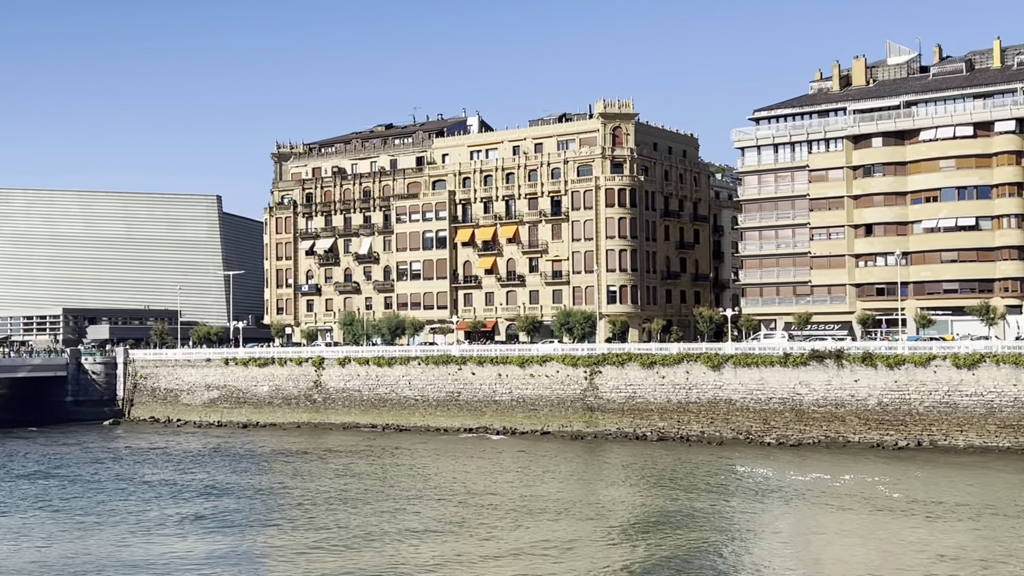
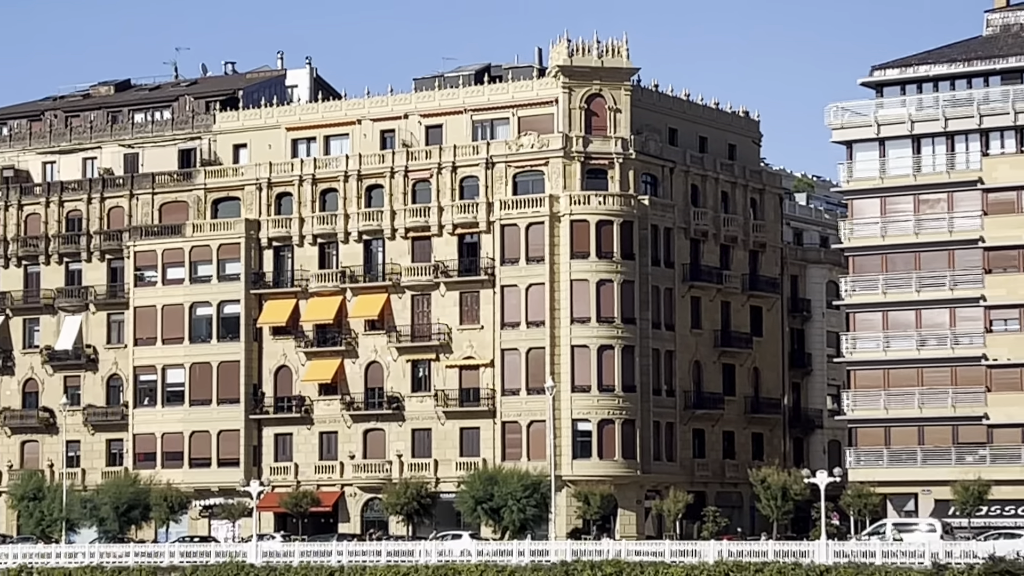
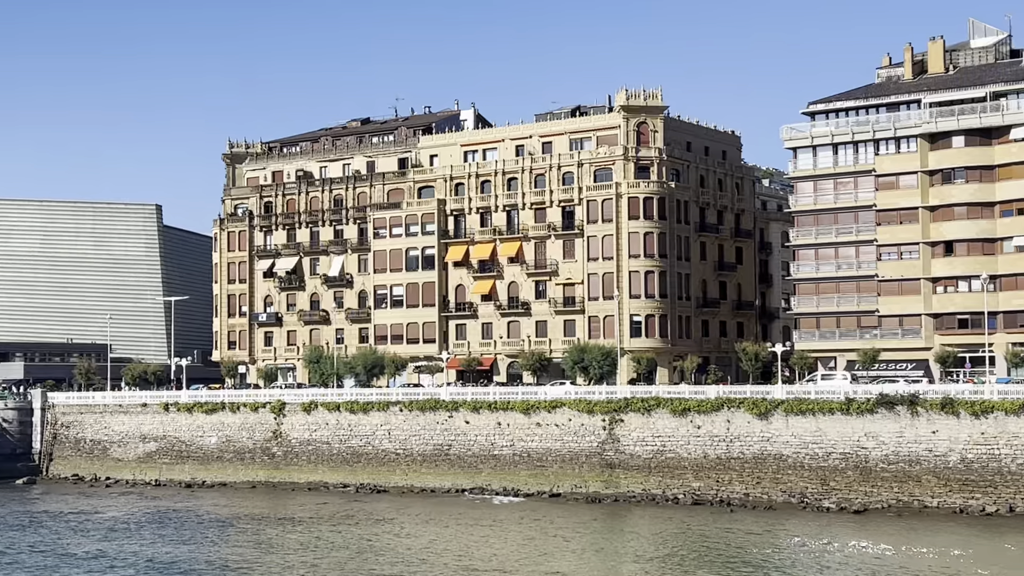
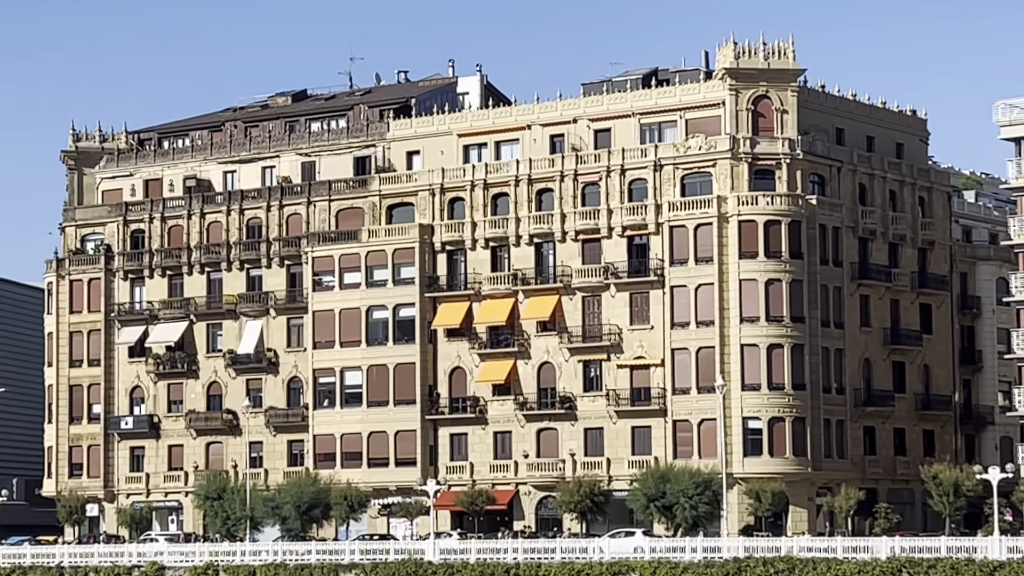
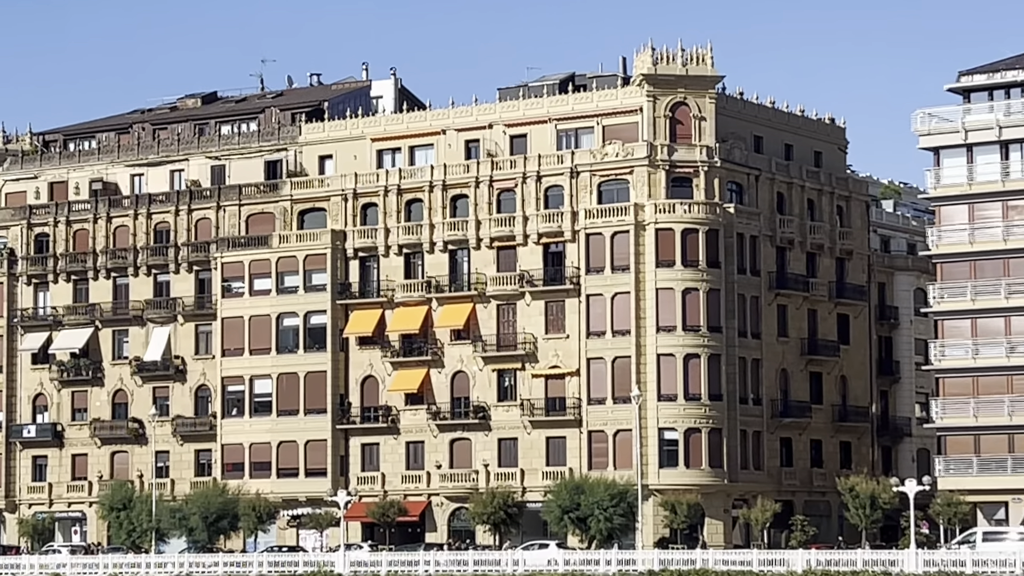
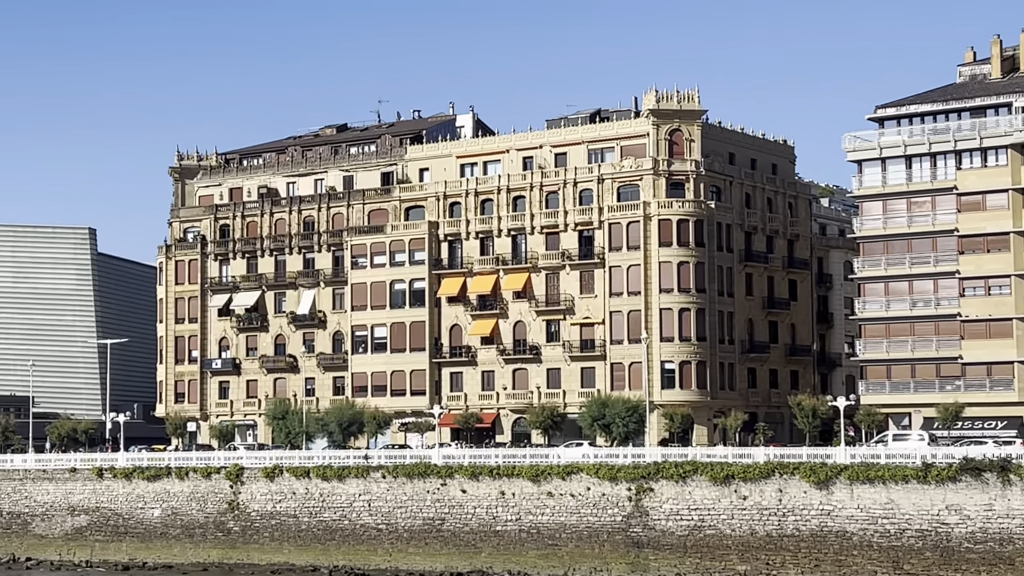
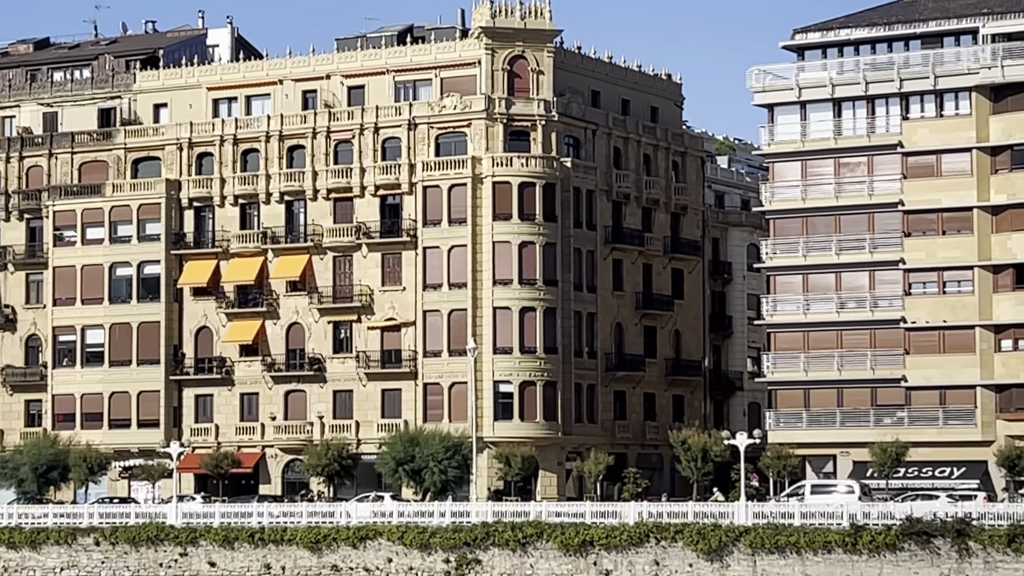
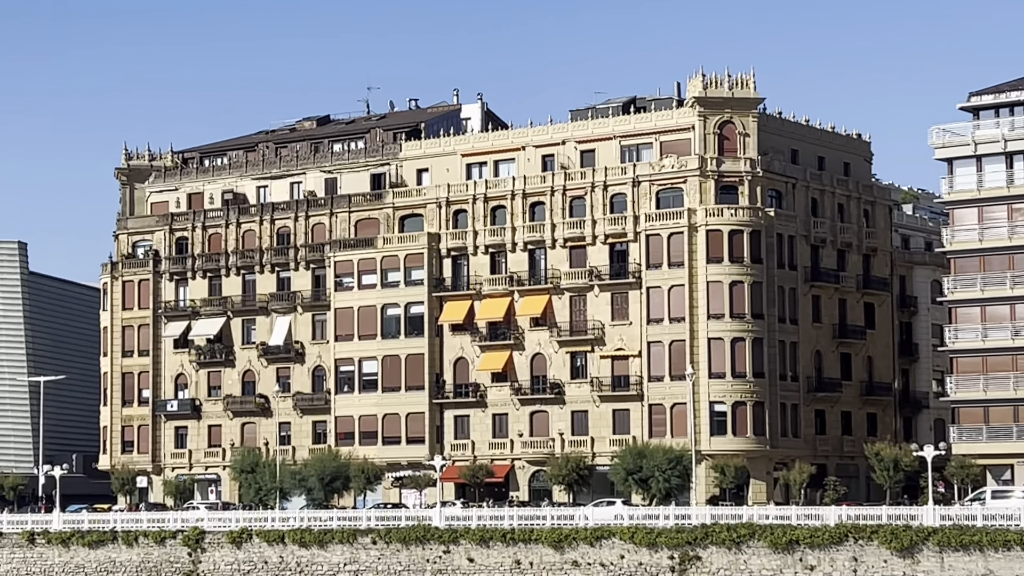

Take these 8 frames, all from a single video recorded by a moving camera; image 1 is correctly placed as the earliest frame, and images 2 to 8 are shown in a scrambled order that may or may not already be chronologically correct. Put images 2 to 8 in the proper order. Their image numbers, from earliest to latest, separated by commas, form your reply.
3, 6, 8, 4, 5, 2, 7
